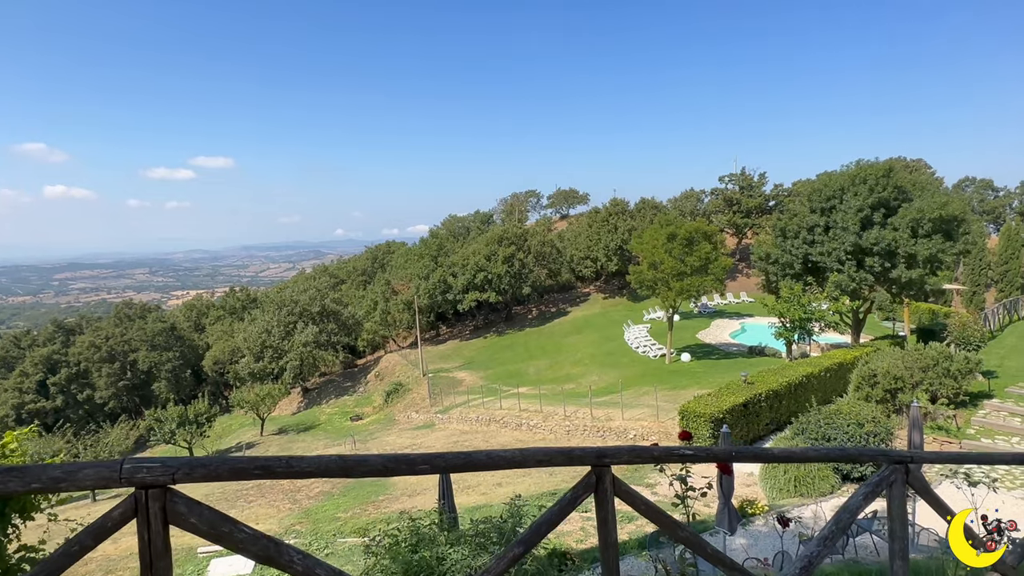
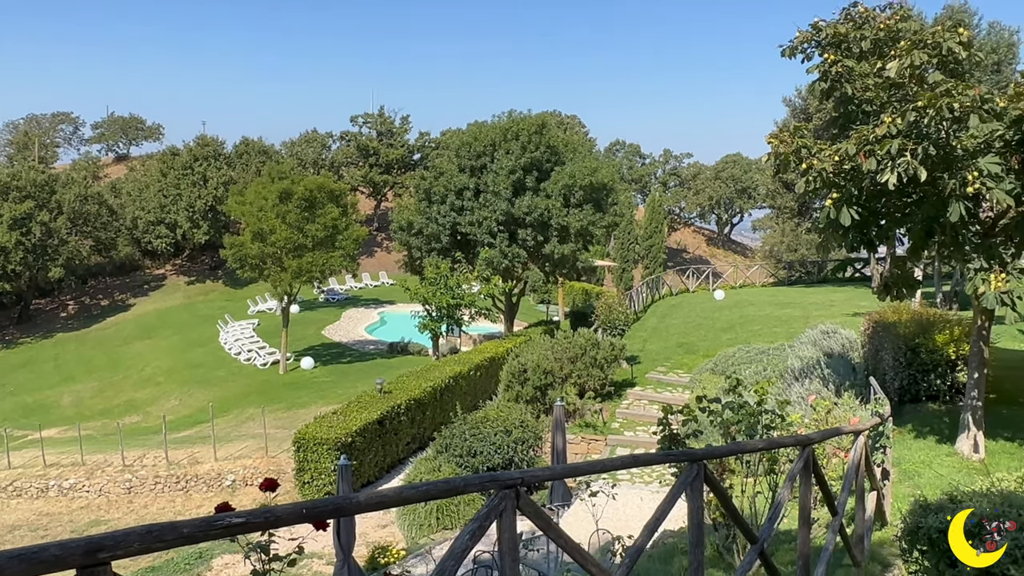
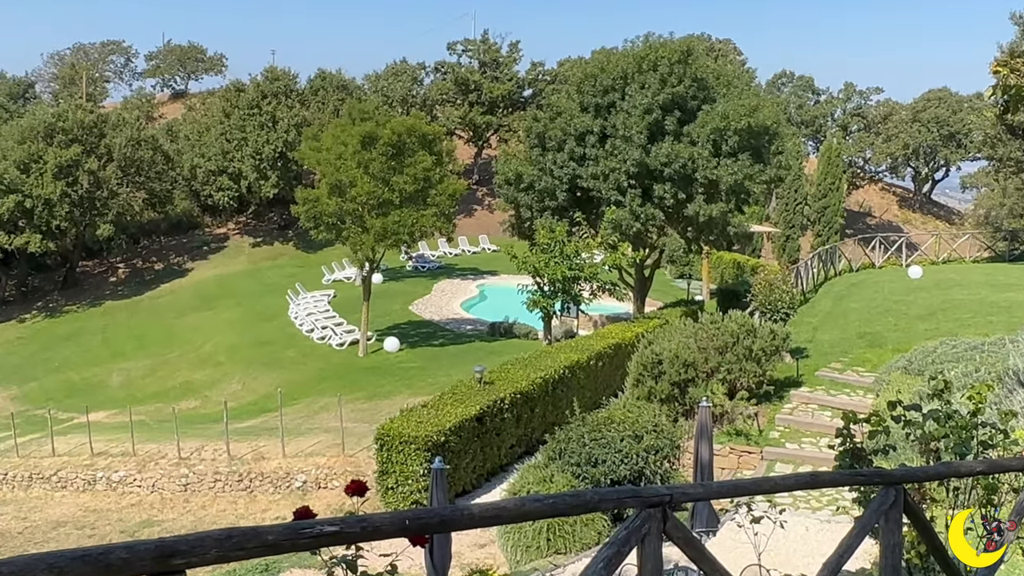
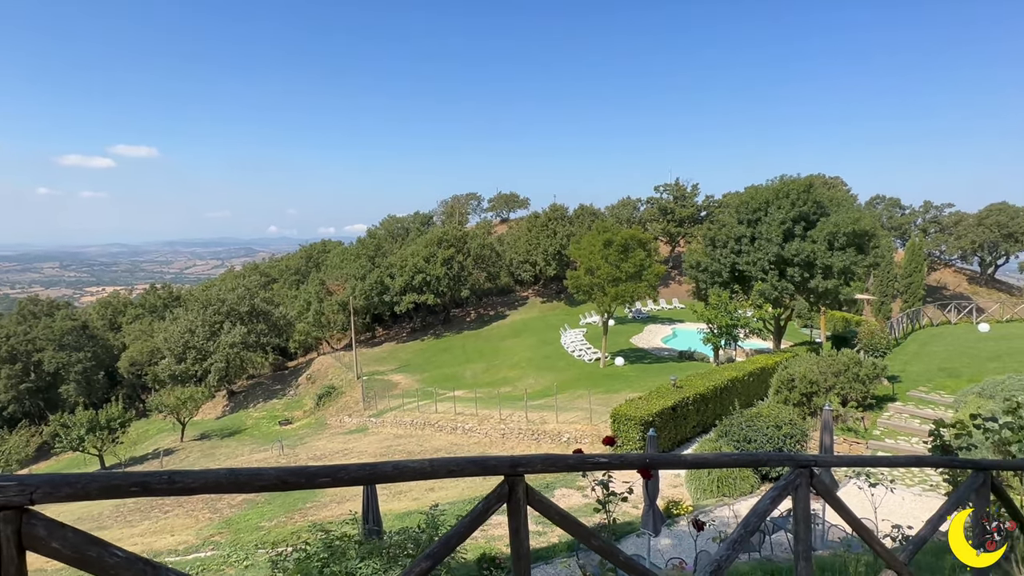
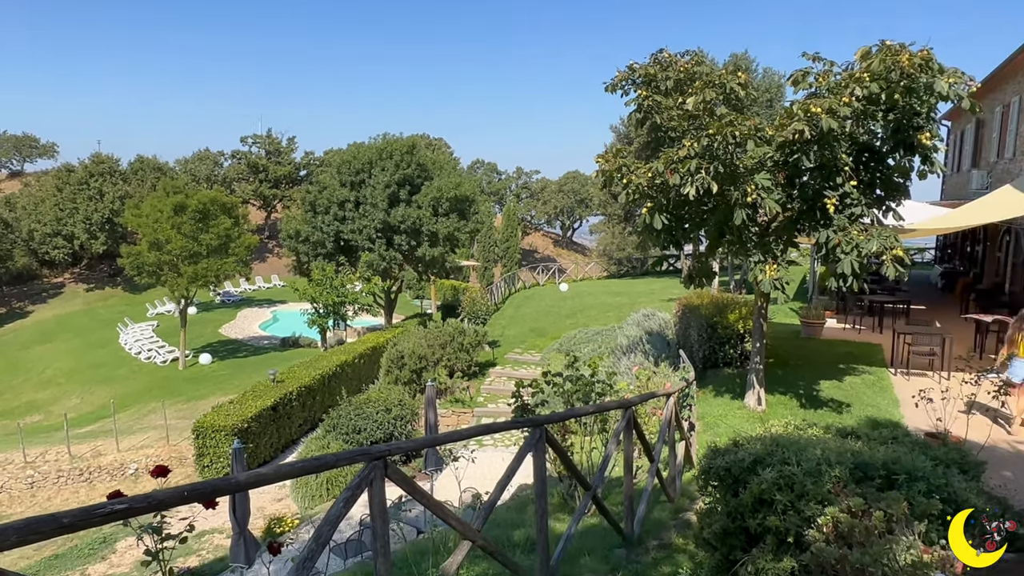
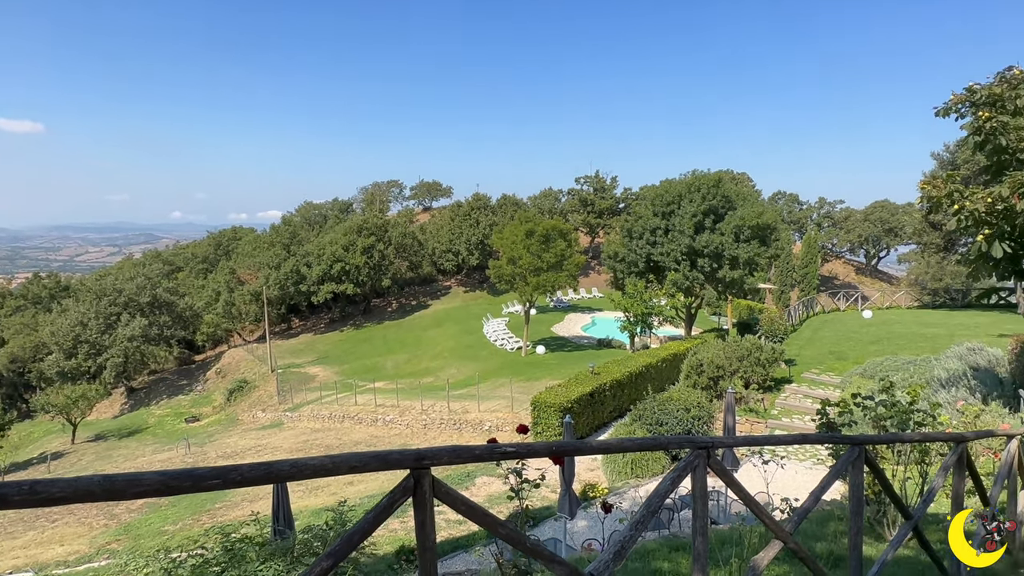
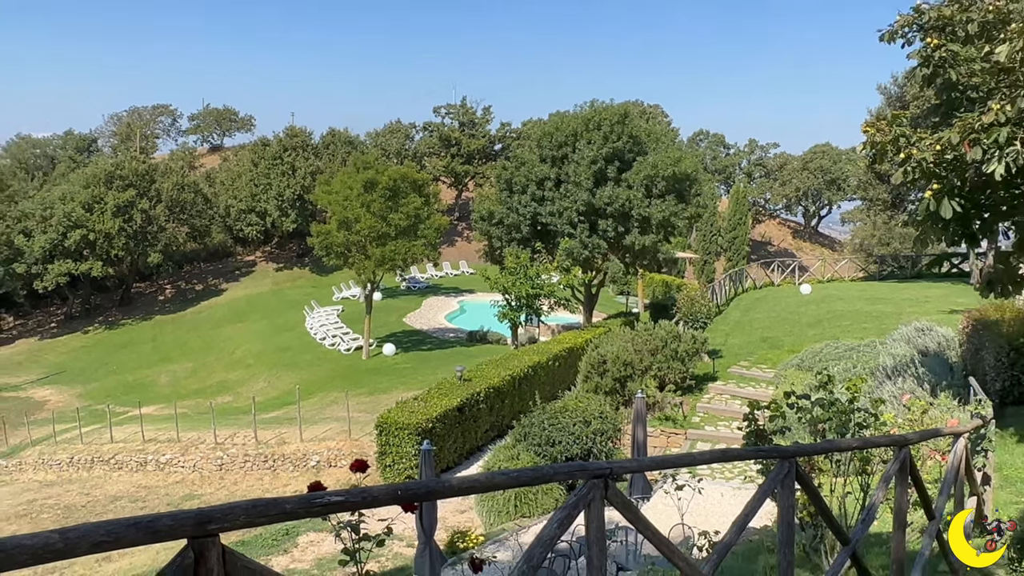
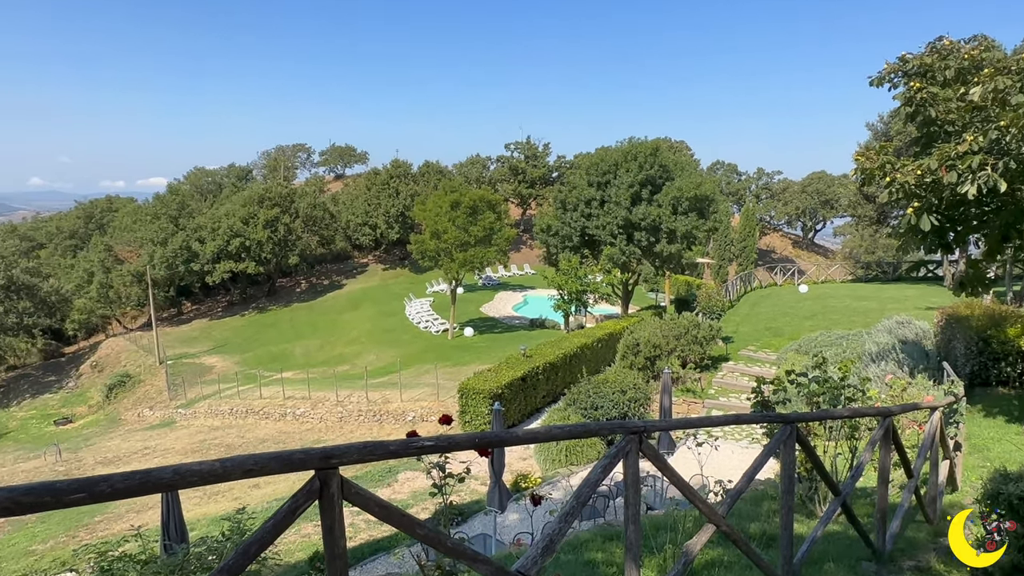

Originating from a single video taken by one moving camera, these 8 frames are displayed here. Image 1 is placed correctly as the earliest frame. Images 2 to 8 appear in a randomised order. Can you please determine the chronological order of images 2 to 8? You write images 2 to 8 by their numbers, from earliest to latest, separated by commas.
4, 6, 8, 3, 7, 2, 5
